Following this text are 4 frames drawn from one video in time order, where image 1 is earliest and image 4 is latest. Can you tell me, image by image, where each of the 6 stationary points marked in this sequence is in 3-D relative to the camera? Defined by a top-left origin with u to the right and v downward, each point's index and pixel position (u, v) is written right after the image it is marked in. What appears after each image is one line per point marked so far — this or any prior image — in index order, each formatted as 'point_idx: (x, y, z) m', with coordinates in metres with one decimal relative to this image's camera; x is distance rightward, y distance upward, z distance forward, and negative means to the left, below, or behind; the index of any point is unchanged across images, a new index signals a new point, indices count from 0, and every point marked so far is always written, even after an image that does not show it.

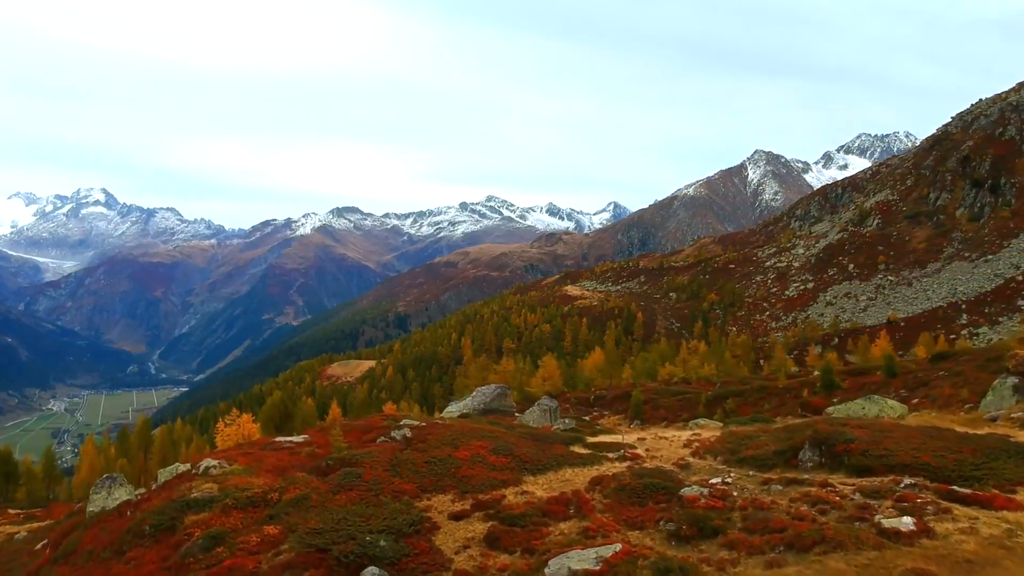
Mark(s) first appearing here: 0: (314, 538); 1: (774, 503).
0: (-6.7, -8.5, +19.9) m
1: (+8.5, -7.0, +19.0) m
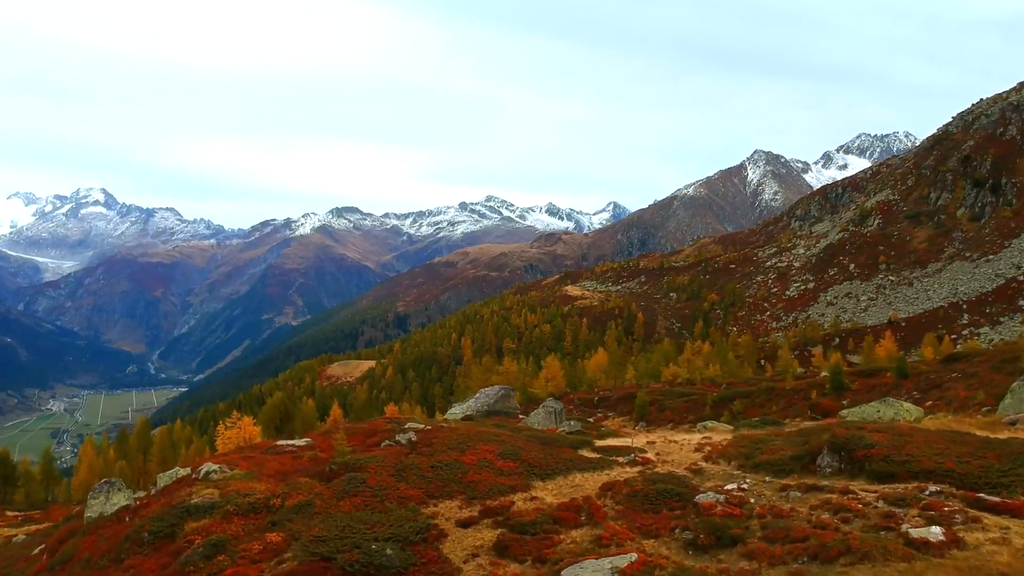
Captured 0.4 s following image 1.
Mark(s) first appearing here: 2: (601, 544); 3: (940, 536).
0: (-6.4, -8.5, +19.3) m
1: (+8.9, -7.0, +18.4) m
2: (+2.8, -8.0, +18.4) m
3: (+11.0, -6.4, +15.1) m
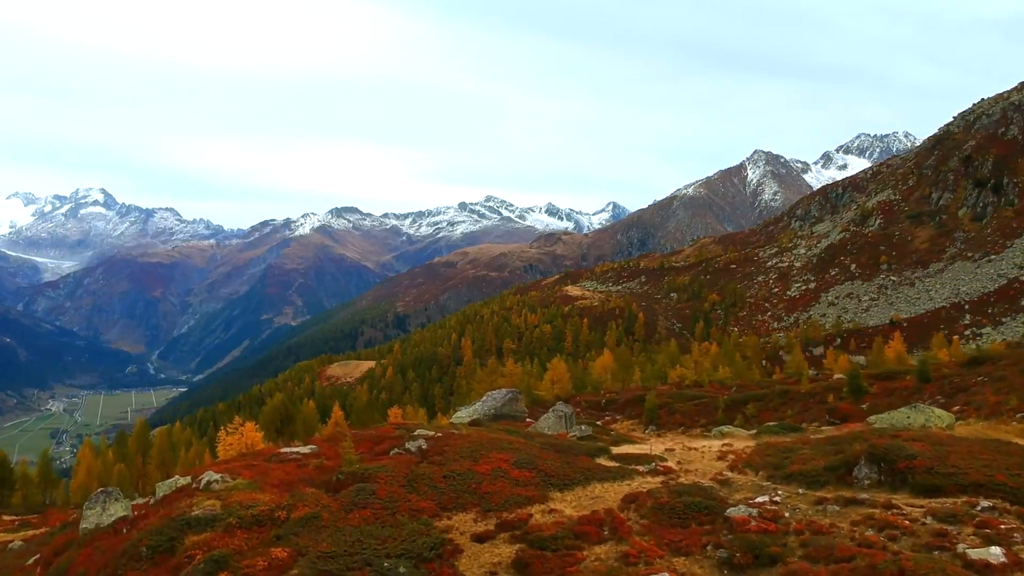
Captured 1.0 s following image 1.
0: (-5.8, -8.5, +18.2) m
1: (+9.5, -7.0, +17.3) m
2: (+3.4, -8.0, +17.3) m
3: (+11.6, -6.4, +14.0) m
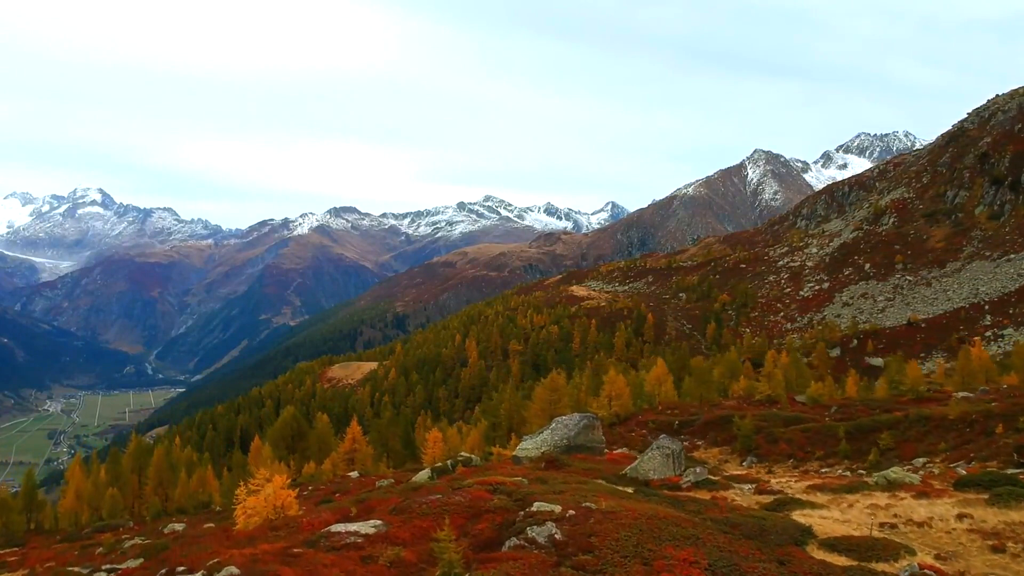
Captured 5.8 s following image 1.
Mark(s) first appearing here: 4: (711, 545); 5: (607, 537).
0: (-0.7, -8.7, +9.6) m
1: (+14.6, -7.2, +8.8) m
2: (+8.5, -8.2, +8.7) m
3: (+16.7, -6.6, +5.5) m
4: (+5.6, -7.6, +18.3) m
5: (+2.3, -7.5, +18.6) m
